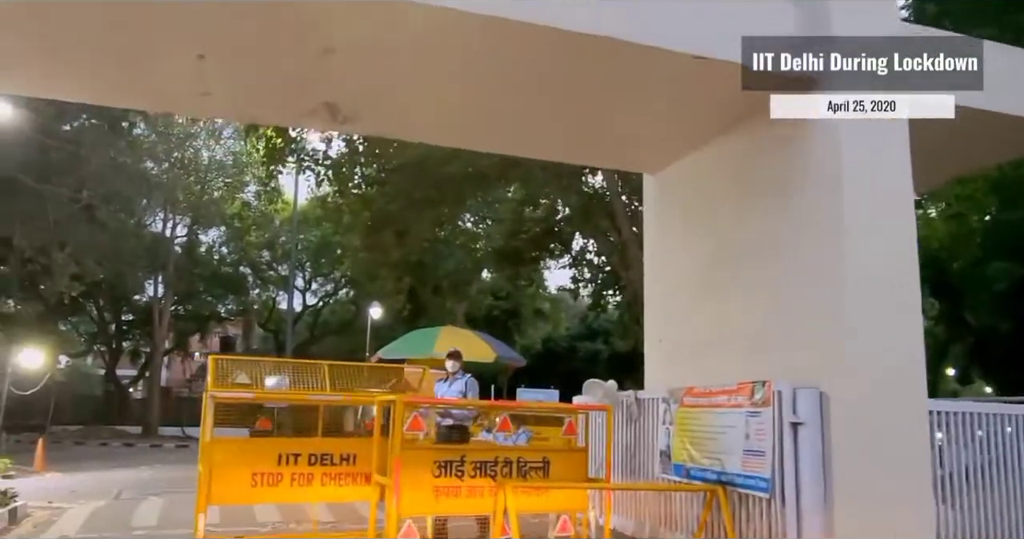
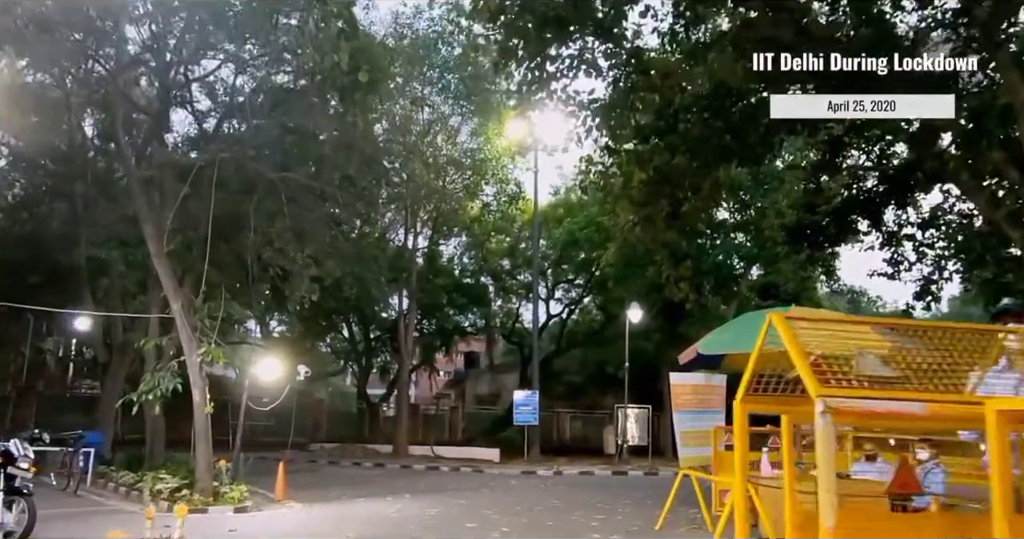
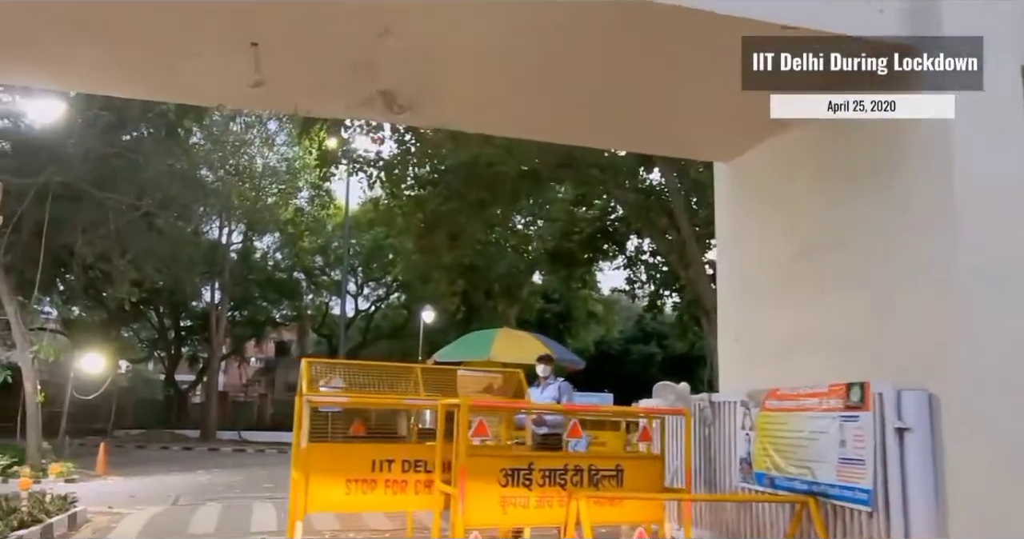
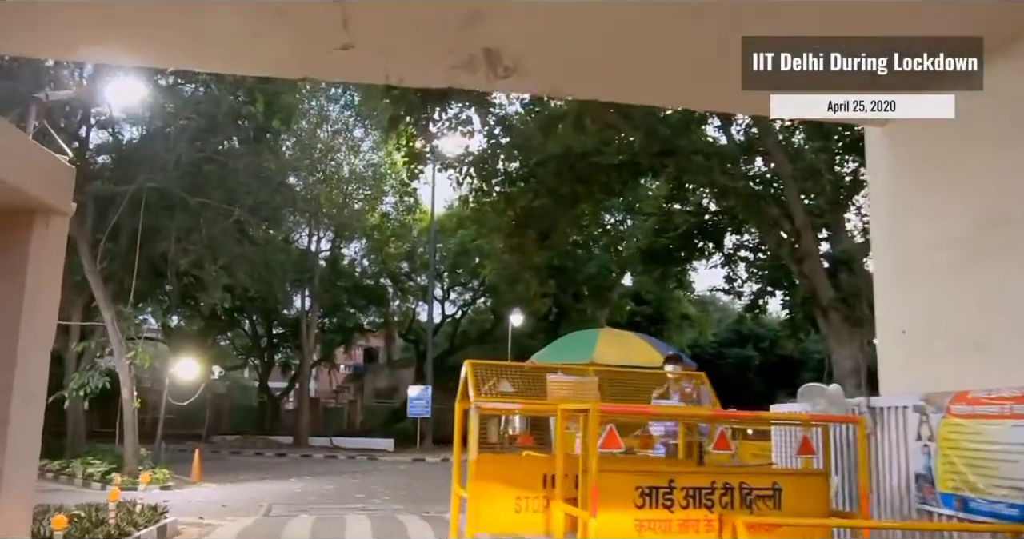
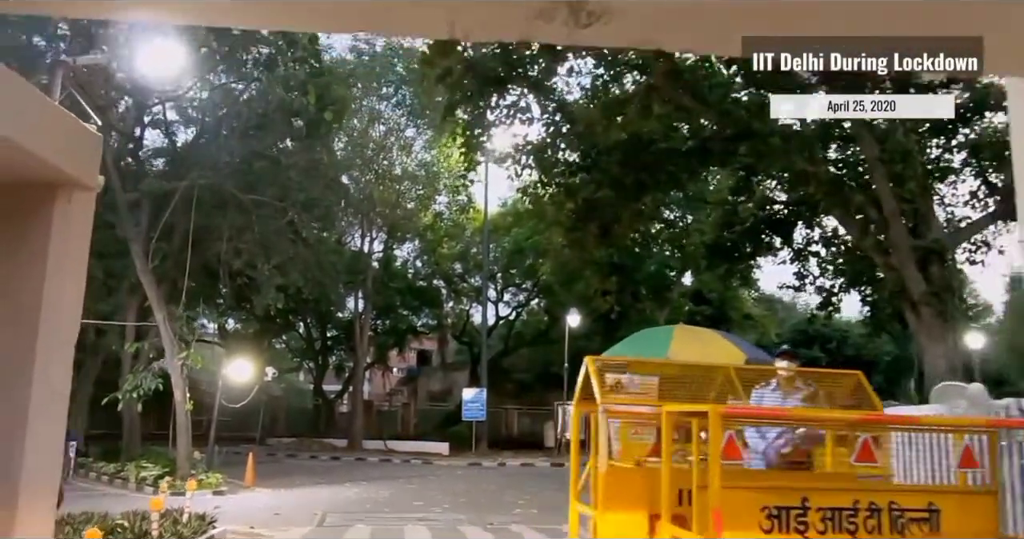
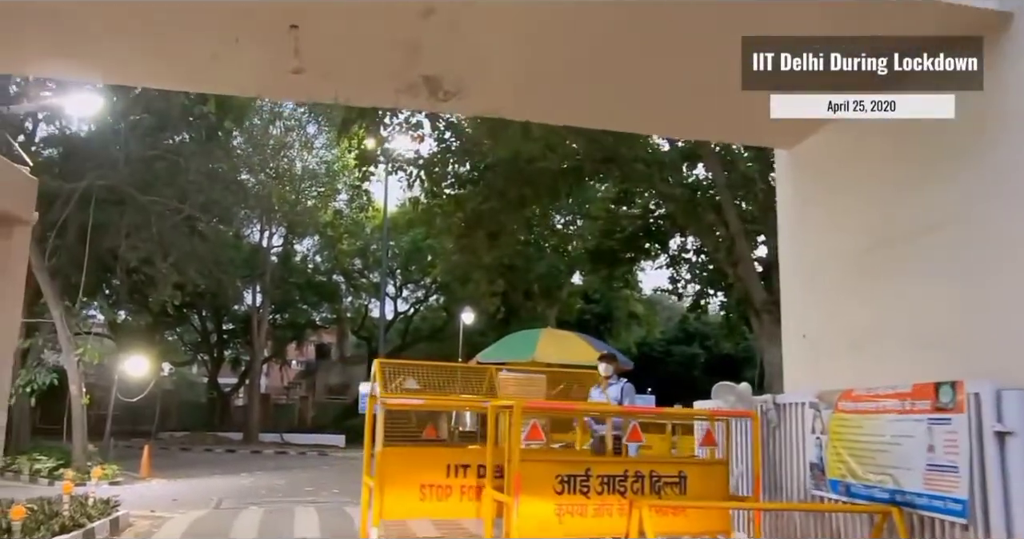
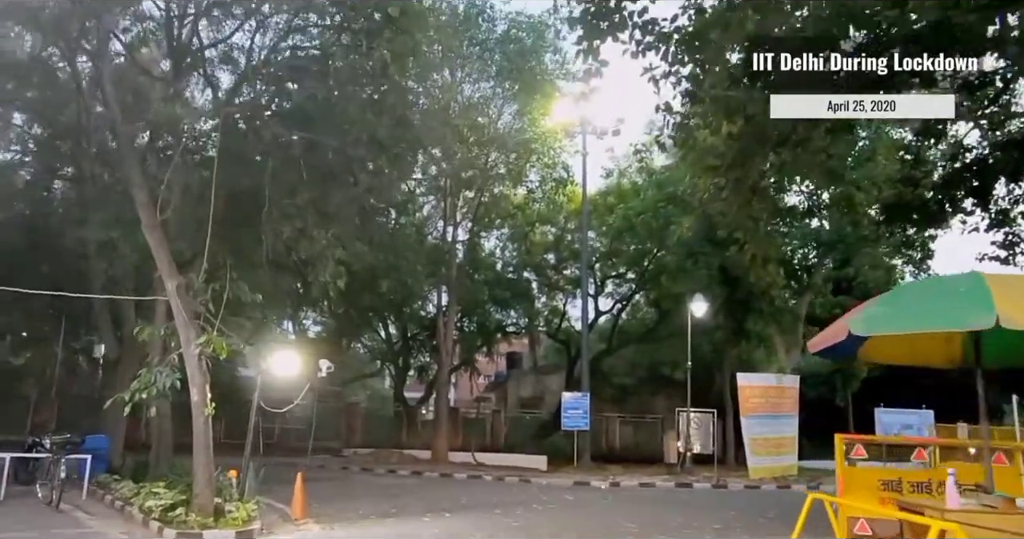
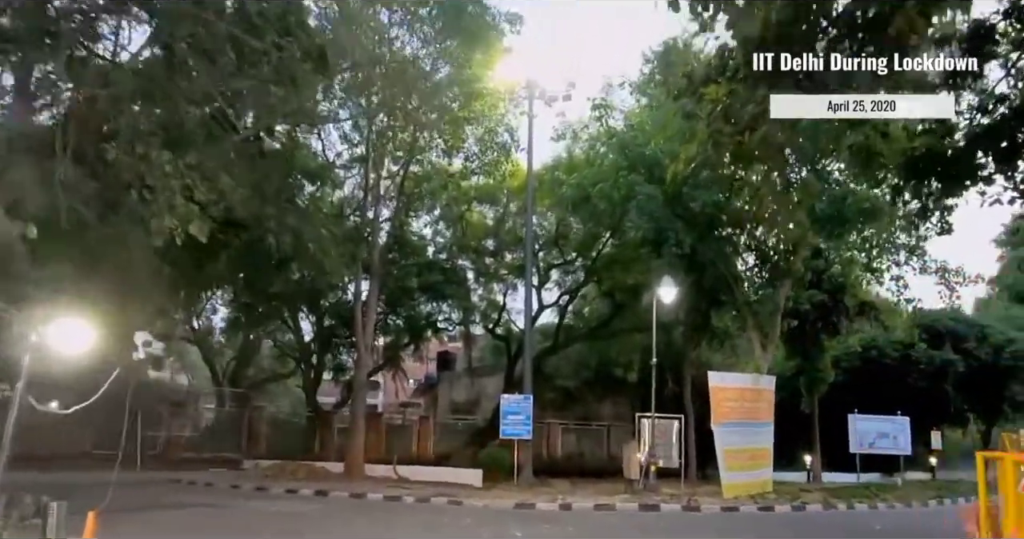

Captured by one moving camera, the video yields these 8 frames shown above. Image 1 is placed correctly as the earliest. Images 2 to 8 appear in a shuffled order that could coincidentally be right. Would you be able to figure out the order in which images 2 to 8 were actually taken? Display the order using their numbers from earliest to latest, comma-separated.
3, 6, 4, 5, 2, 7, 8
